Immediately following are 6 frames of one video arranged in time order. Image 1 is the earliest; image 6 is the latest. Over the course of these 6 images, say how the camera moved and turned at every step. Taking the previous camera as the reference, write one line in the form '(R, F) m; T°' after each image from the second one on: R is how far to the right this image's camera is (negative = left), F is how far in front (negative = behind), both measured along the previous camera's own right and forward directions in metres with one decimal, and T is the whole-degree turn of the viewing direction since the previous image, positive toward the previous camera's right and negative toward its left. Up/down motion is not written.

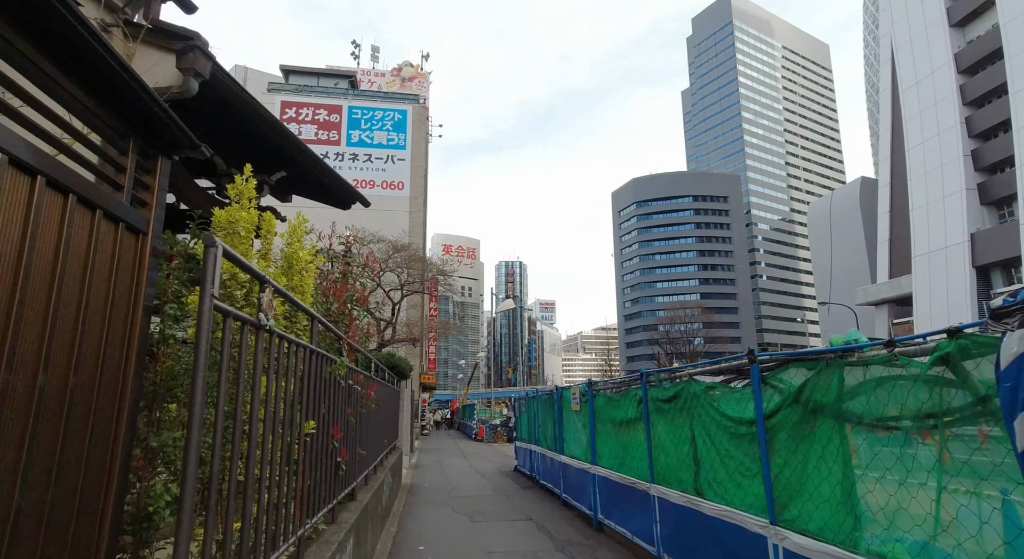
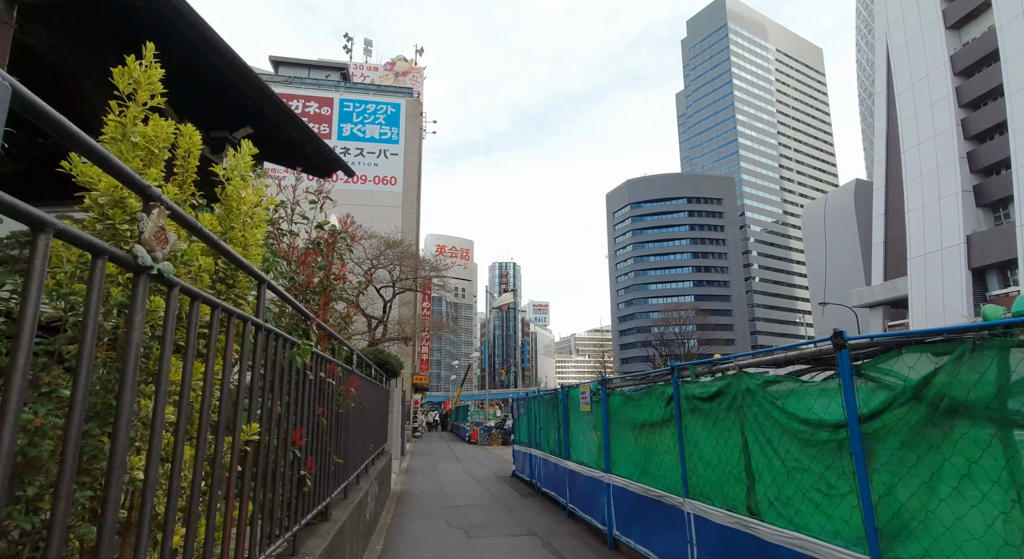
(-0.1, +0.8) m; +1°
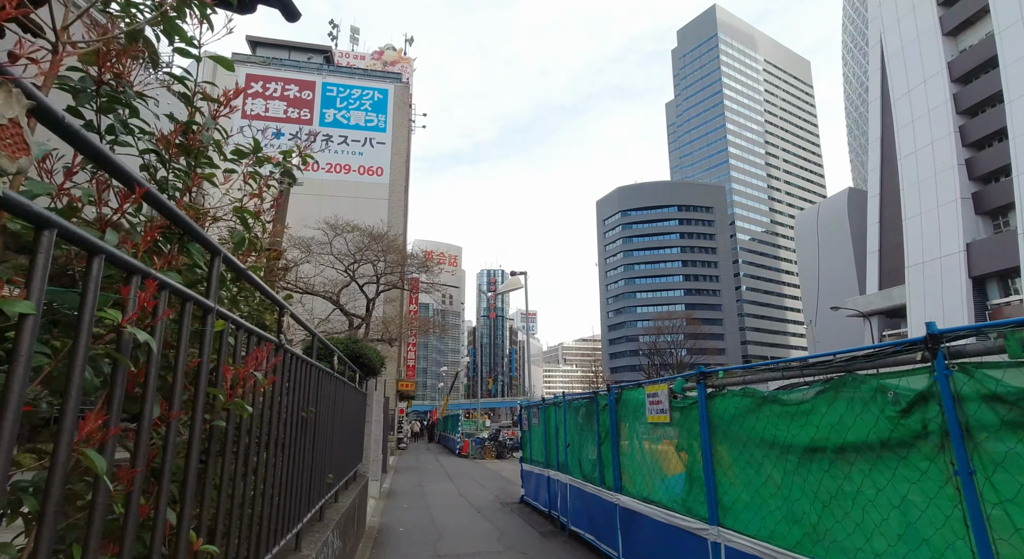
(-0.4, +2.3) m; +1°
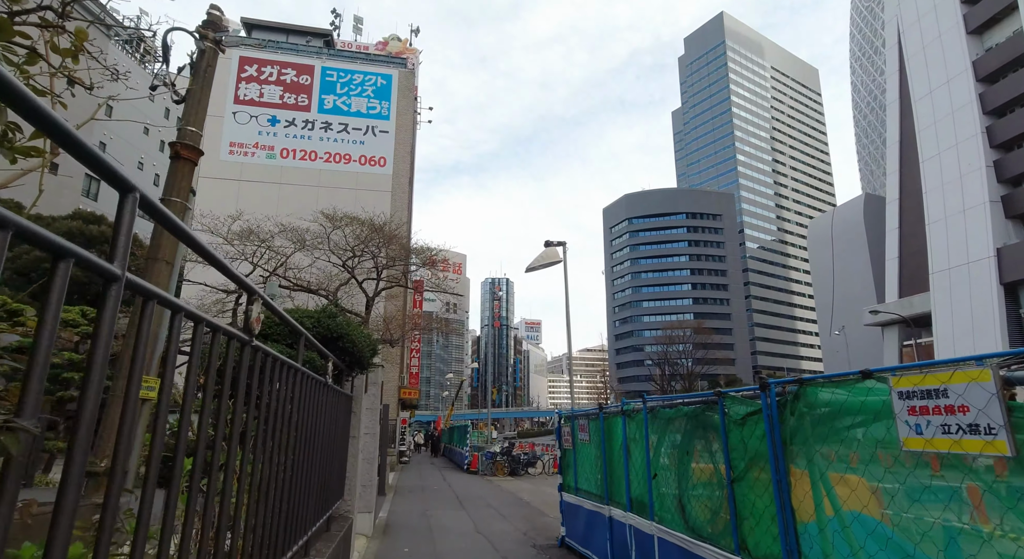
(-0.5, +2.4) m; 0°
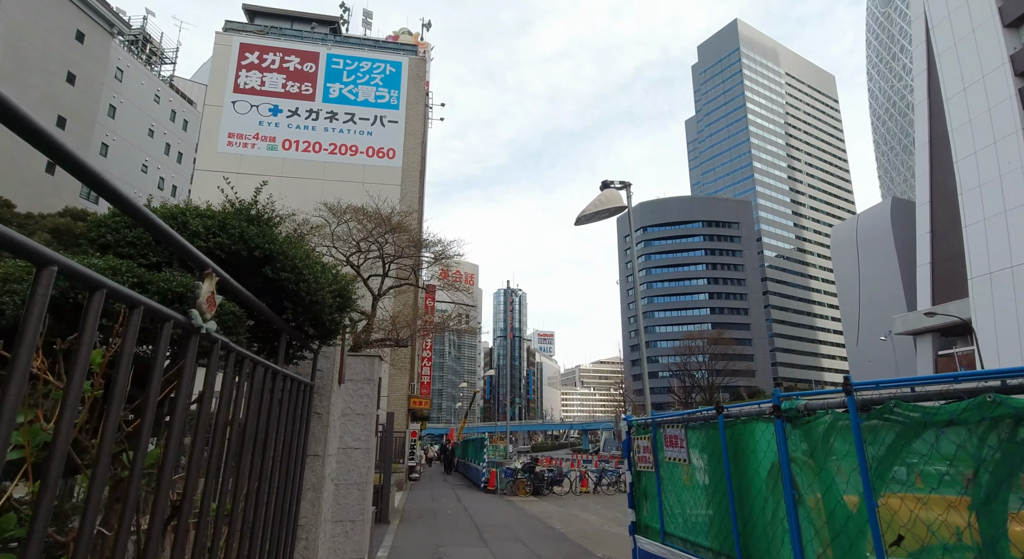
(-0.4, +2.3) m; -1°
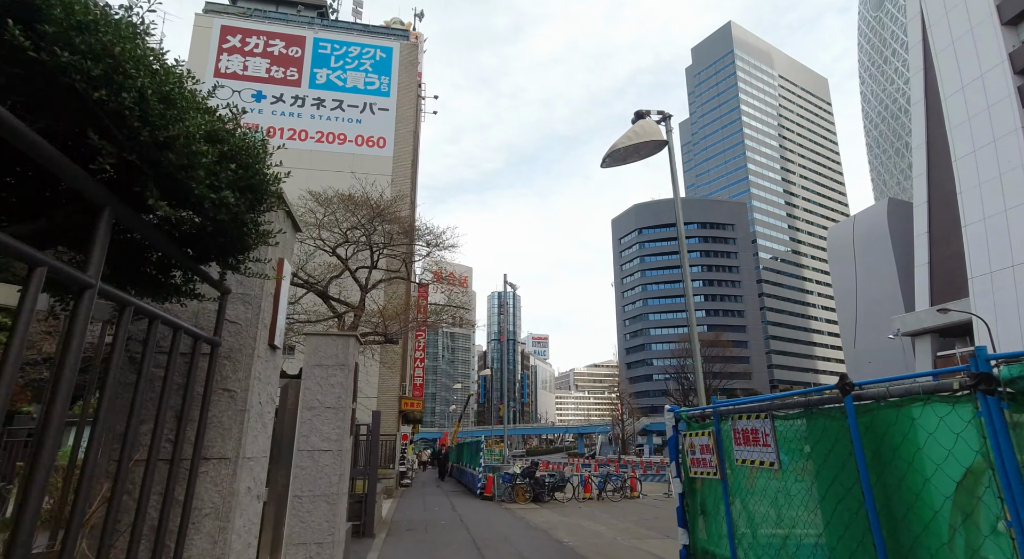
(-0.1, +1.3) m; +1°
